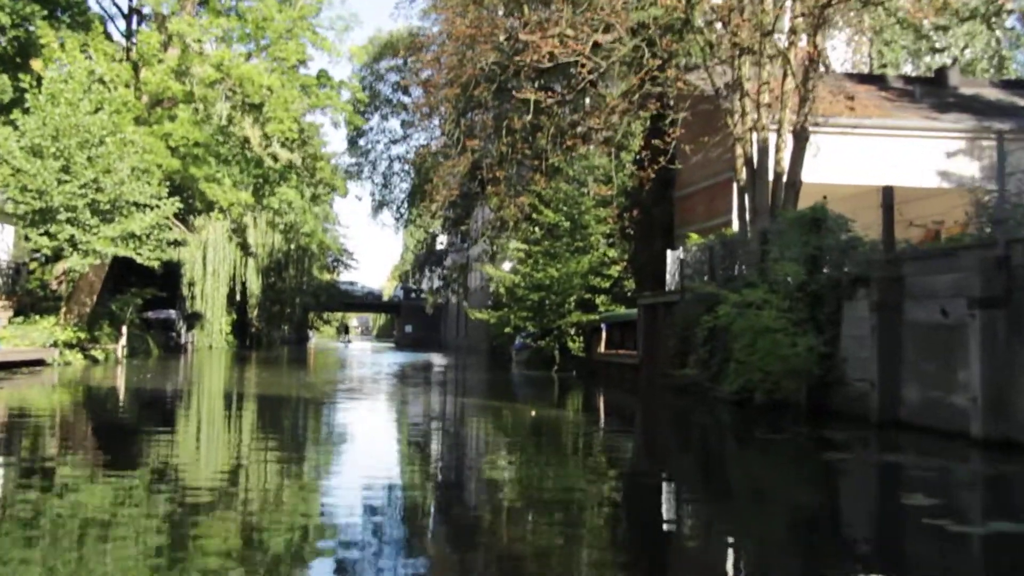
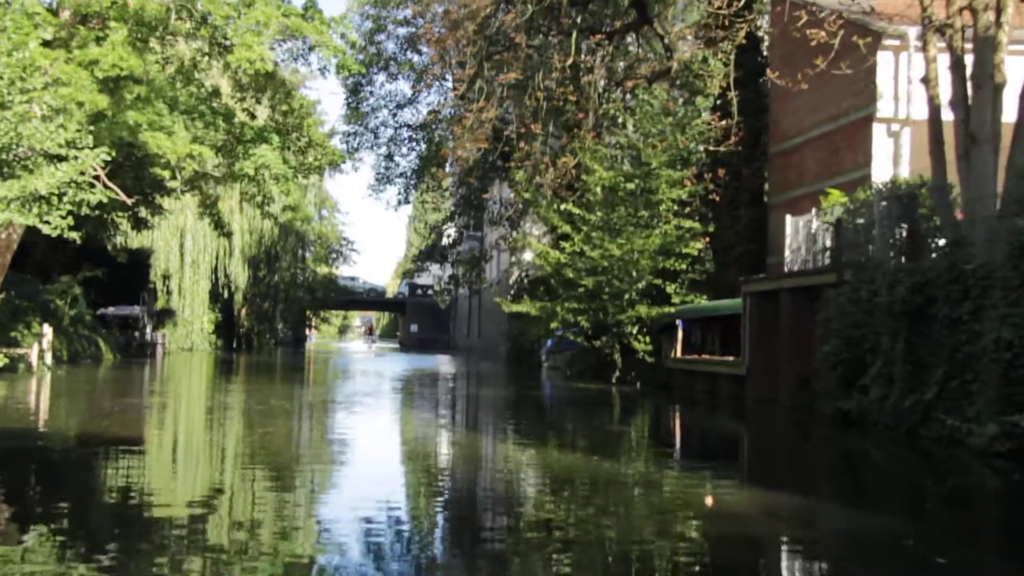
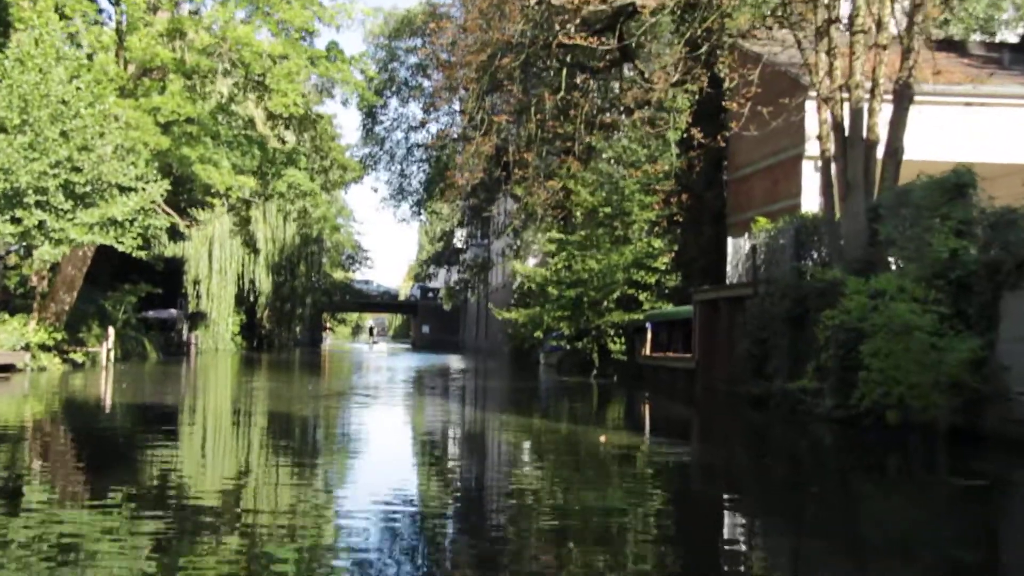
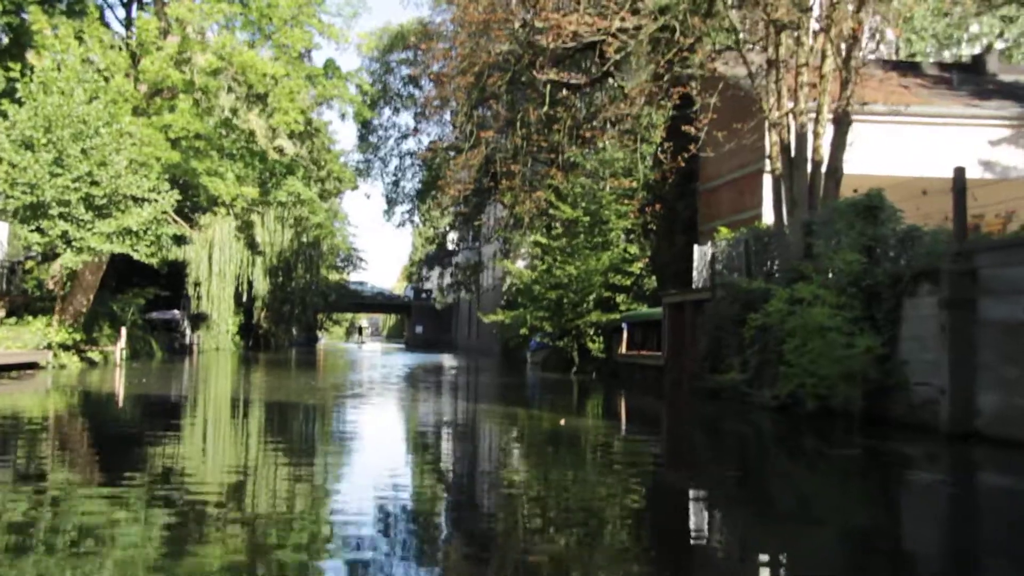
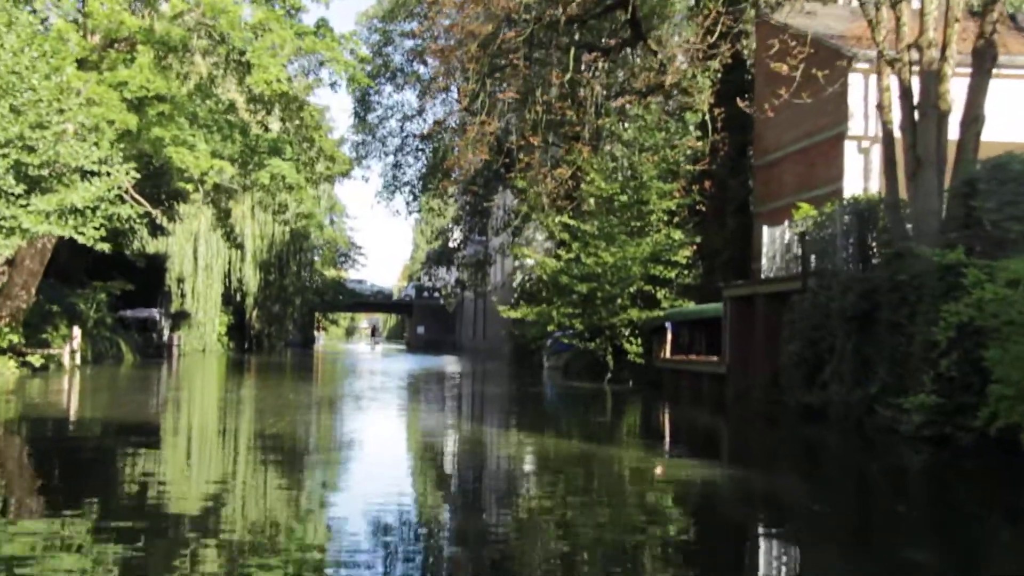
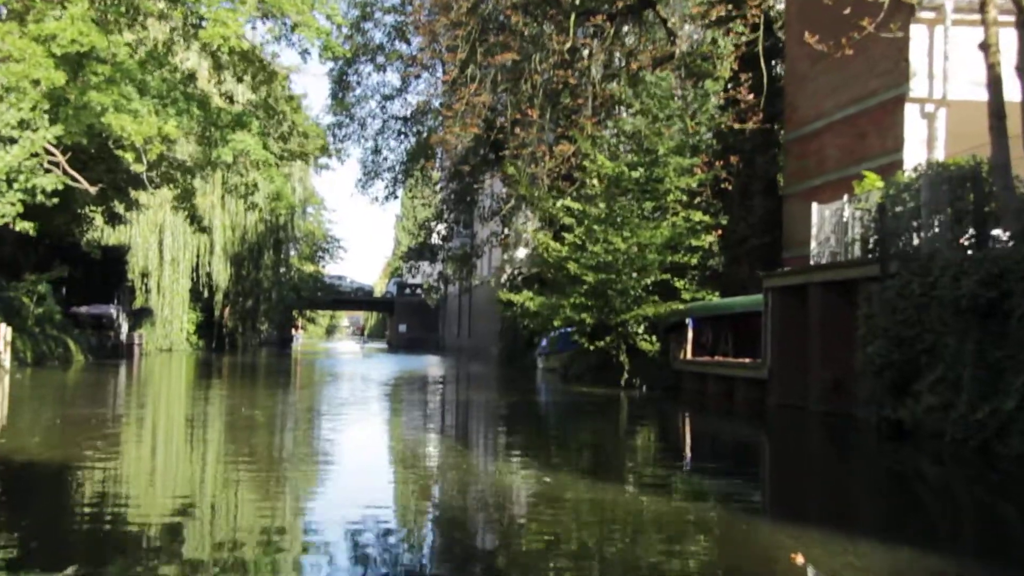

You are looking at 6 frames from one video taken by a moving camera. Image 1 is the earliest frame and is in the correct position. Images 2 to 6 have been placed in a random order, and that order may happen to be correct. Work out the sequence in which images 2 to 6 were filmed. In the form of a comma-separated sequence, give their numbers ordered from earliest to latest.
4, 3, 5, 2, 6
